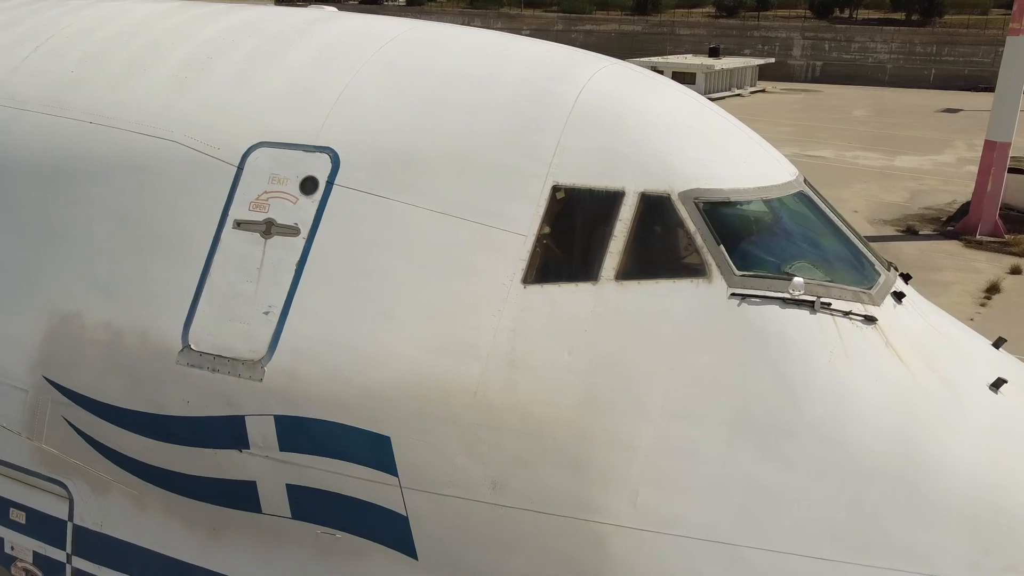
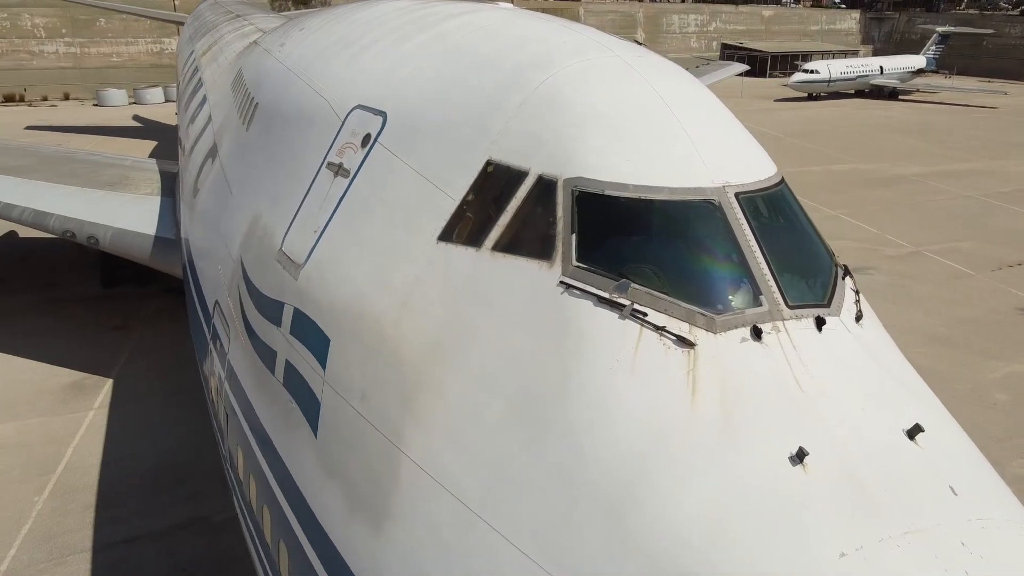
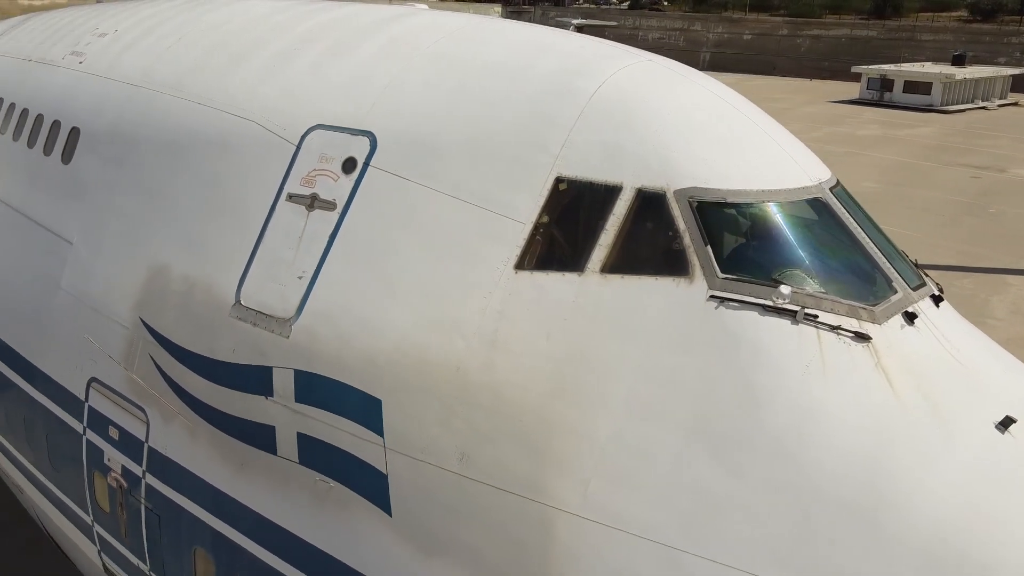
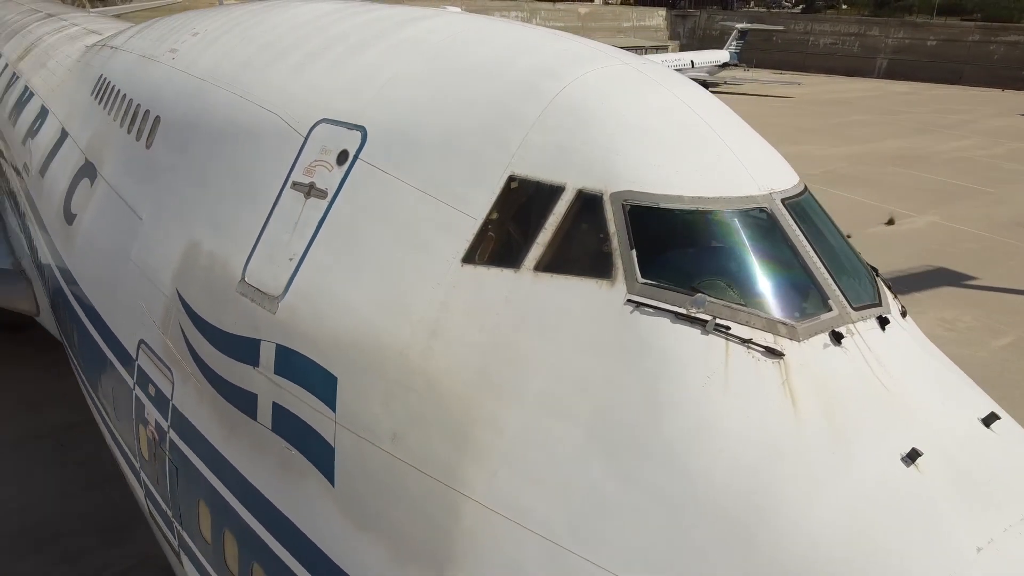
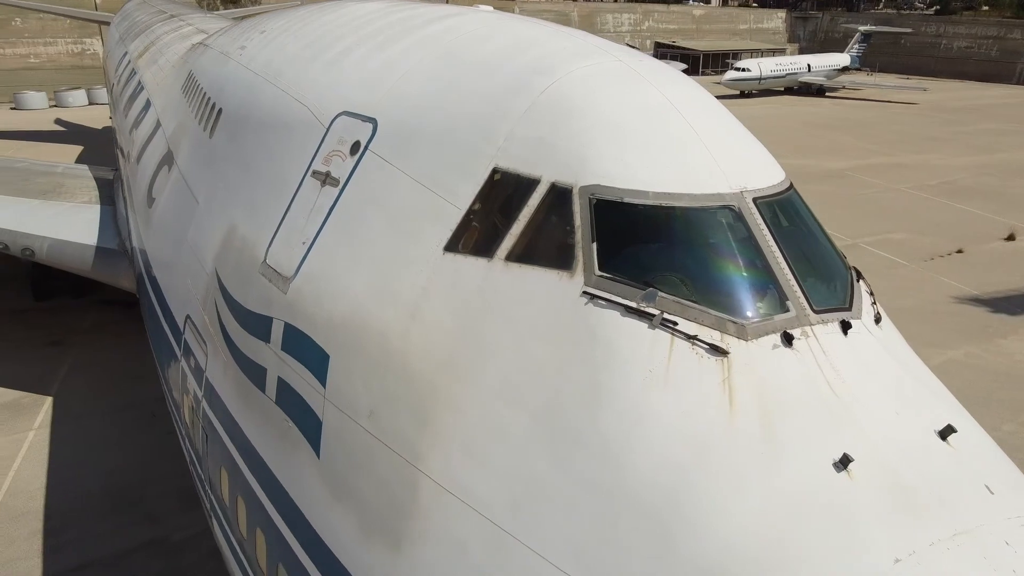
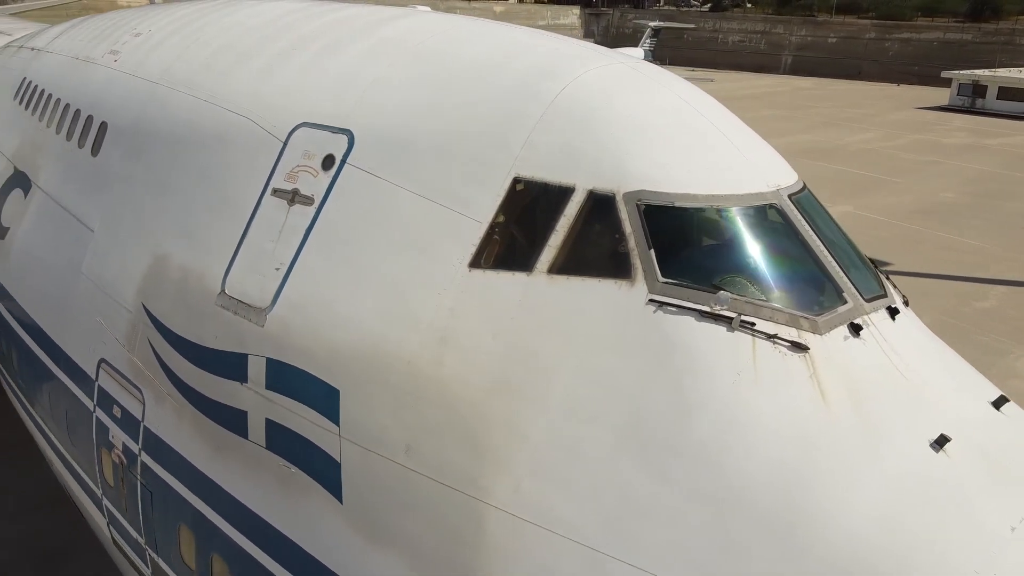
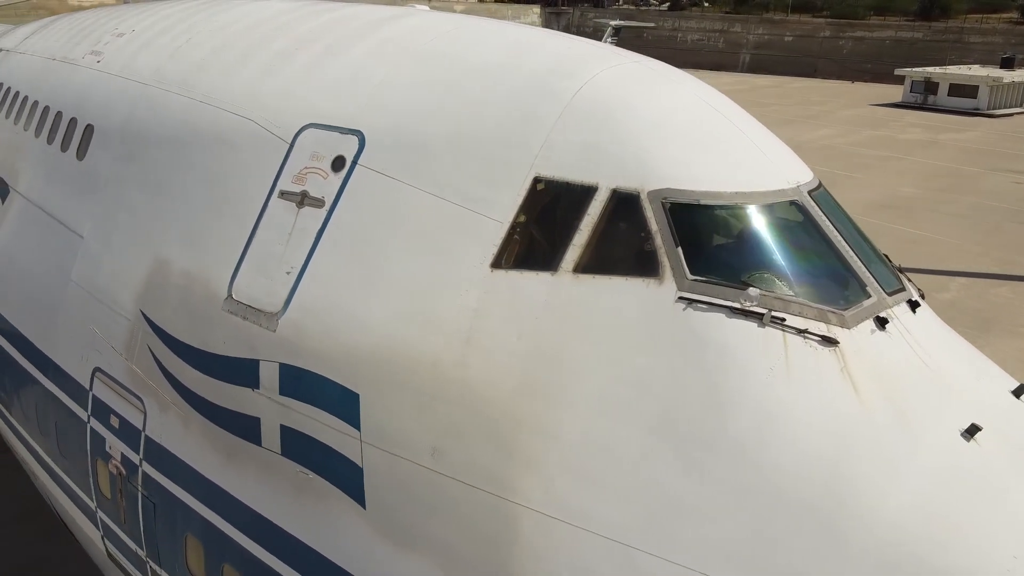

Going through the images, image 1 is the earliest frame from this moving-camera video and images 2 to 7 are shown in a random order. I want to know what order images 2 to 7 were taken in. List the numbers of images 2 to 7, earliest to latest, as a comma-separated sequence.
3, 7, 6, 4, 5, 2
